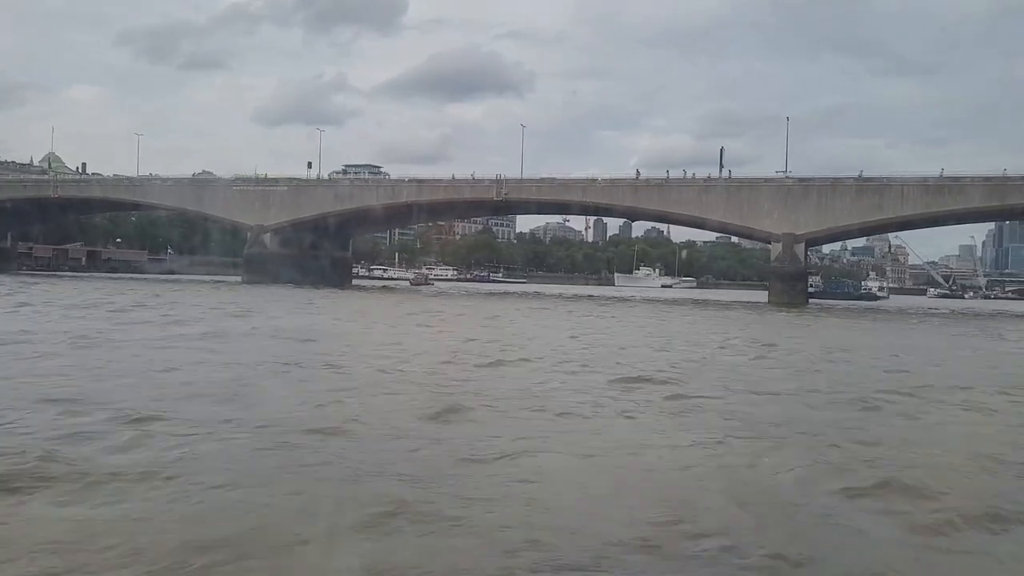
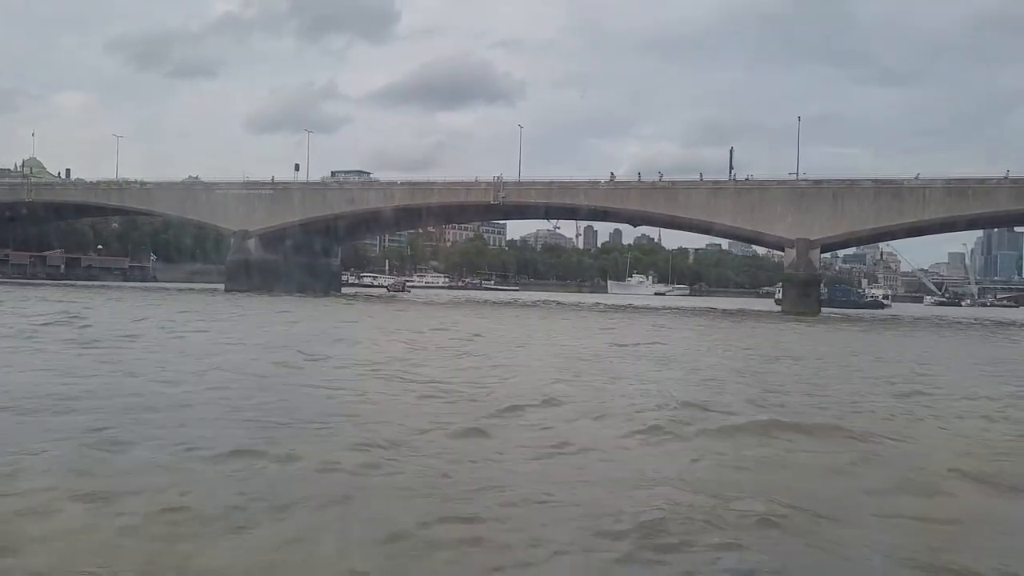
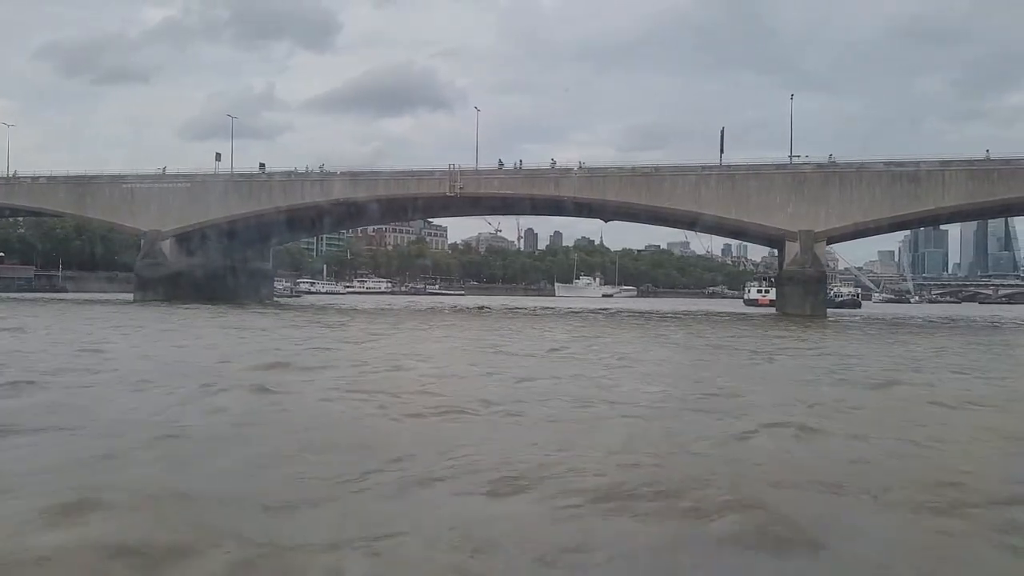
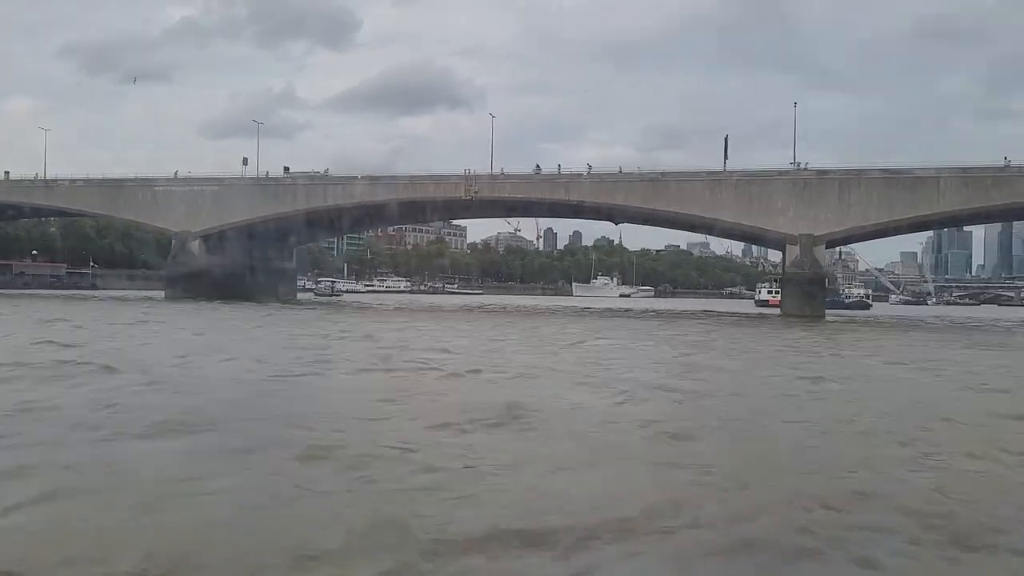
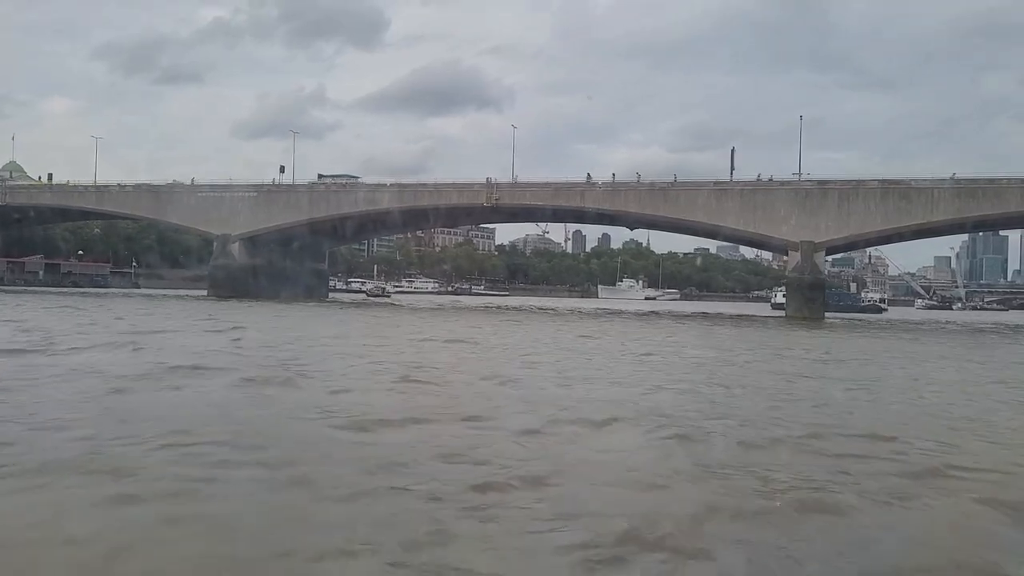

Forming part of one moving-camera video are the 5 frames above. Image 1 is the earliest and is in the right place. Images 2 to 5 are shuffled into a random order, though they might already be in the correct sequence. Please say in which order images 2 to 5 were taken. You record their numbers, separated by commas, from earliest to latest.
2, 5, 4, 3
